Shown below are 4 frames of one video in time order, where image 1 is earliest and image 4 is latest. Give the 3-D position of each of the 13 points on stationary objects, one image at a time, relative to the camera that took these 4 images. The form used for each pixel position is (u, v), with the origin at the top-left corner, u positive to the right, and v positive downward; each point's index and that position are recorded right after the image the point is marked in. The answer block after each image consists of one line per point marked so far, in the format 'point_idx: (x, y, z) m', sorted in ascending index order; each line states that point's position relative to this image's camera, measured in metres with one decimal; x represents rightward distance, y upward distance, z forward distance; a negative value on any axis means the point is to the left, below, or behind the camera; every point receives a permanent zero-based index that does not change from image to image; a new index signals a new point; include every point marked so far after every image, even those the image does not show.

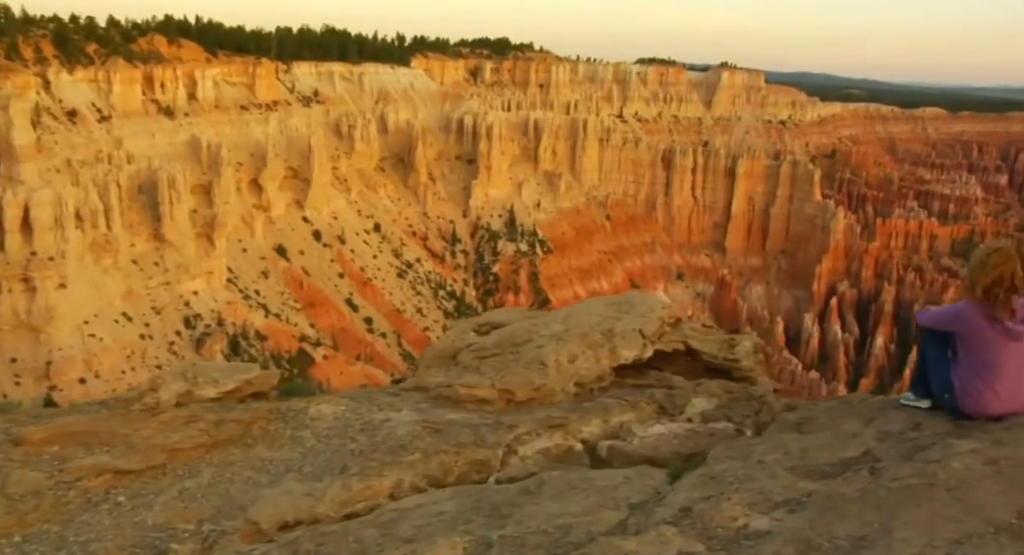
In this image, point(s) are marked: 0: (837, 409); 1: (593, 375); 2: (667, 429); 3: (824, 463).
0: (+2.5, -1.0, +5.9) m
1: (+0.7, -0.9, +7.0) m
2: (+1.2, -1.2, +6.1) m
3: (+1.8, -1.1, +4.5) m
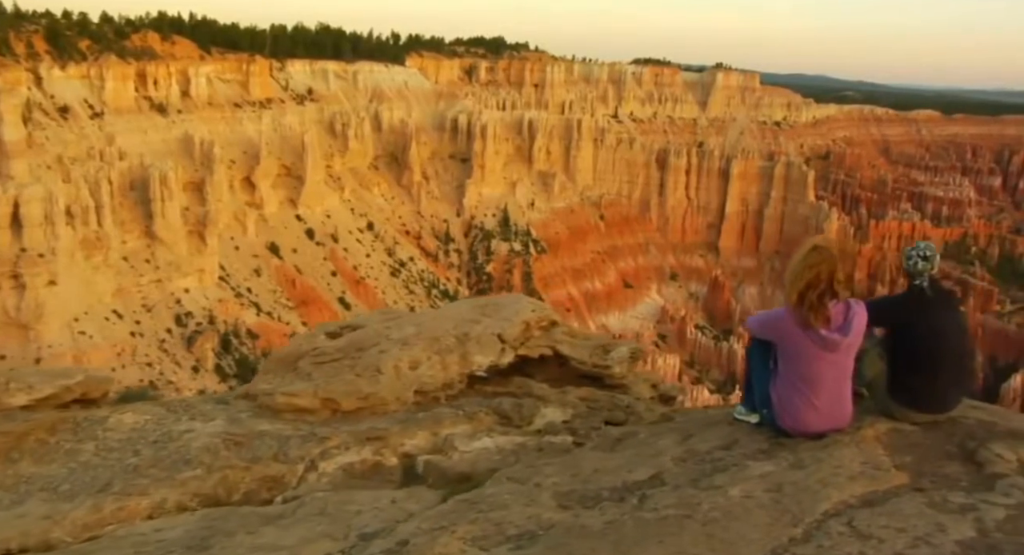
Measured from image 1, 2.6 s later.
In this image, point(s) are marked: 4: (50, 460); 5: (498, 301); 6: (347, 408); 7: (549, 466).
0: (+1.2, -1.0, +5.4) m
1: (-0.6, -0.9, +6.5) m
2: (-0.2, -1.2, +5.6) m
3: (+0.5, -1.1, +4.0) m
4: (-3.1, -1.2, +5.1) m
5: (-0.1, -0.2, +7.6) m
6: (-1.3, -1.0, +6.1) m
7: (+0.2, -1.1, +4.6) m
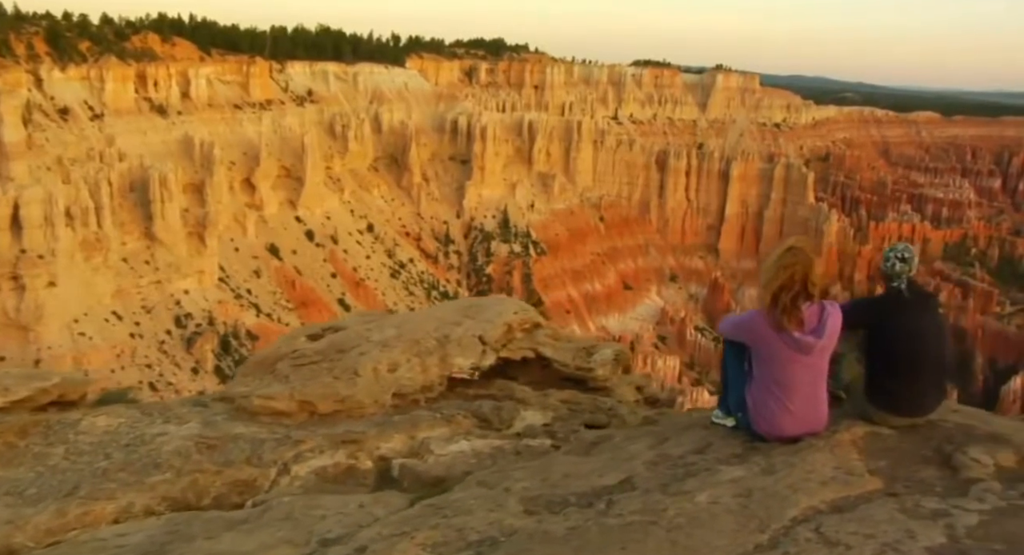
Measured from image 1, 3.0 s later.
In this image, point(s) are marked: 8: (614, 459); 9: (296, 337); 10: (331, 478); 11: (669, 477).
0: (+1.0, -1.0, +5.4) m
1: (-0.8, -0.9, +6.4) m
2: (-0.3, -1.2, +5.5) m
3: (+0.3, -1.1, +3.9) m
4: (-3.2, -1.2, +5.1) m
5: (-0.3, -0.3, +7.6) m
6: (-1.5, -1.0, +6.0) m
7: (+0.1, -1.1, +4.5) m
8: (+0.6, -1.0, +4.5) m
9: (-2.0, -0.6, +7.3) m
10: (-1.2, -1.3, +5.2) m
11: (+0.8, -1.0, +4.0) m
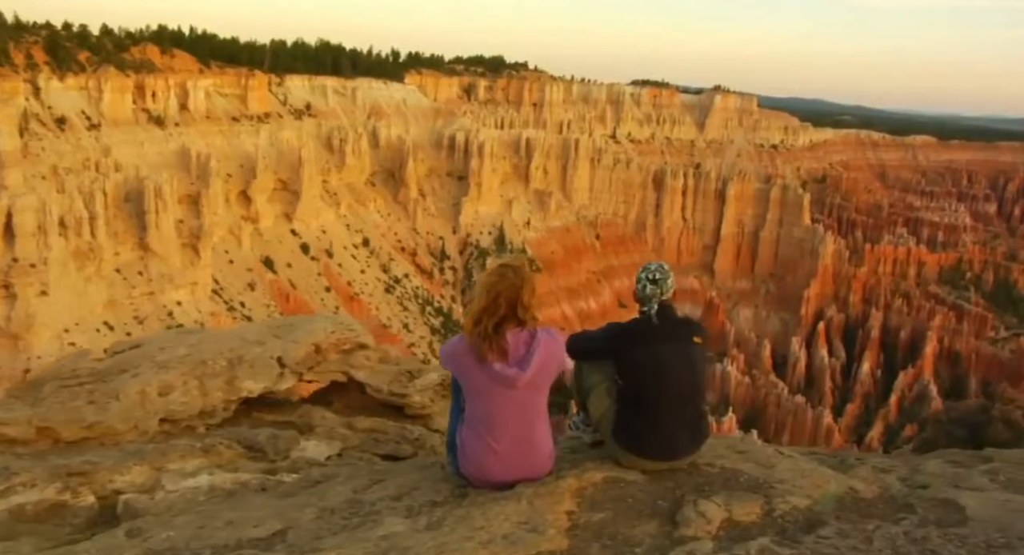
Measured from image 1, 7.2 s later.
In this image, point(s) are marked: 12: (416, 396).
0: (-0.6, -1.2, +4.8) m
1: (-2.4, -1.0, +5.8) m
2: (-2.0, -1.3, +4.9) m
3: (-1.3, -1.2, +3.4) m
4: (-4.8, -1.3, +4.5) m
5: (-1.9, -0.4, +7.0) m
6: (-3.1, -1.1, +5.4) m
7: (-1.6, -1.2, +3.9) m
8: (-1.0, -1.1, +3.9) m
9: (-3.7, -0.7, +6.8) m
10: (-2.8, -1.4, +4.6) m
11: (-0.8, -1.1, +3.4) m
12: (-0.8, -1.0, +6.8) m
